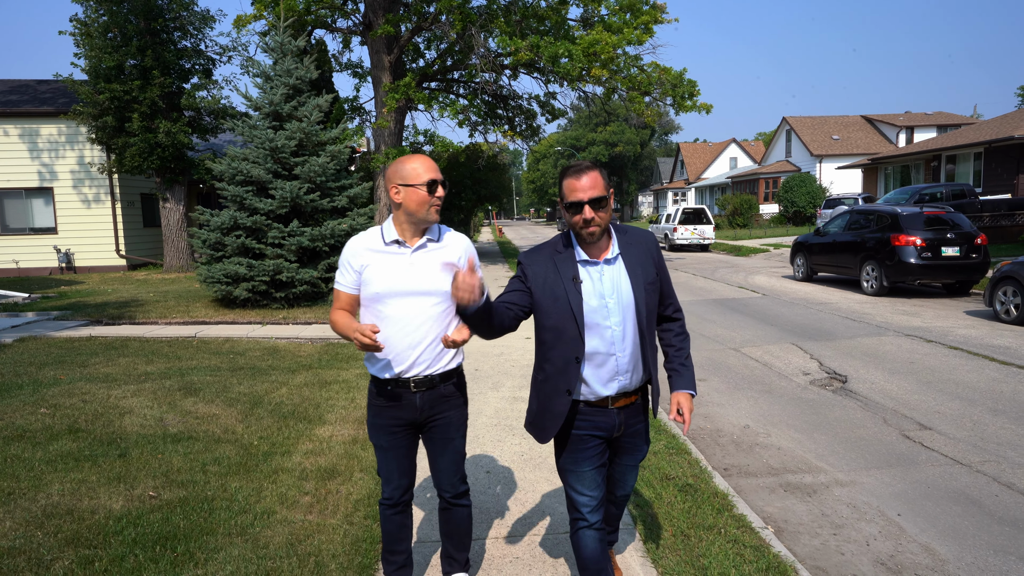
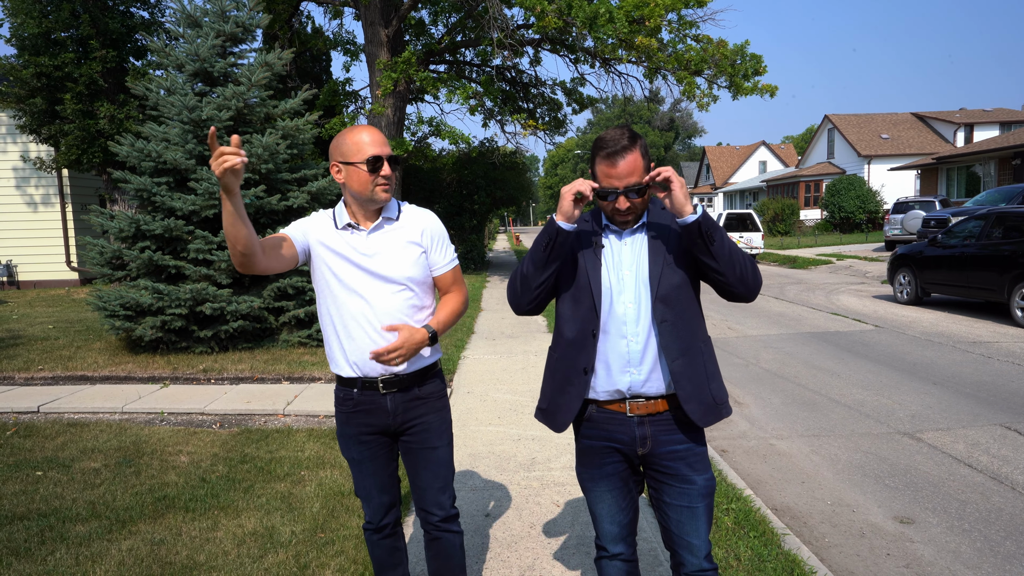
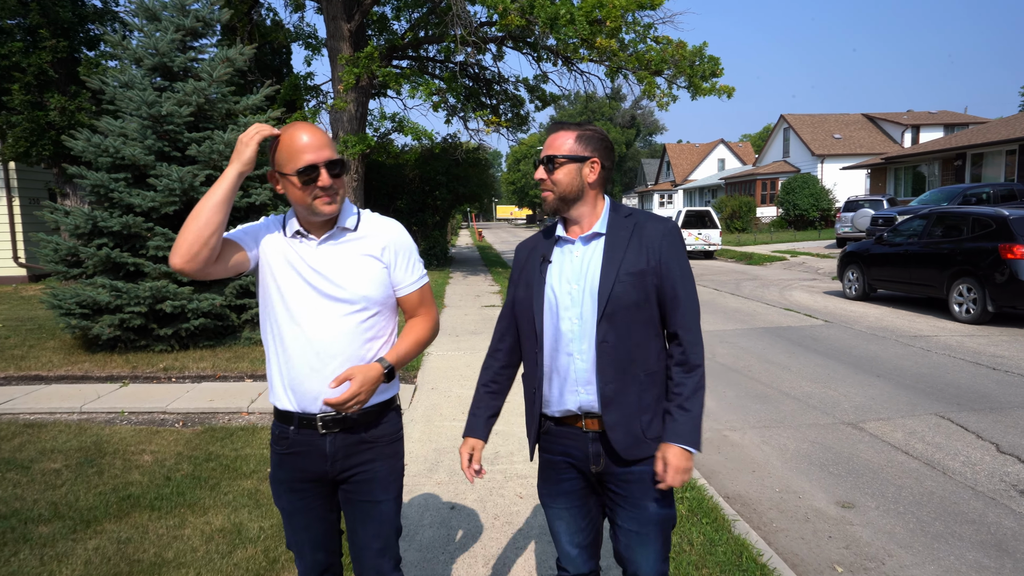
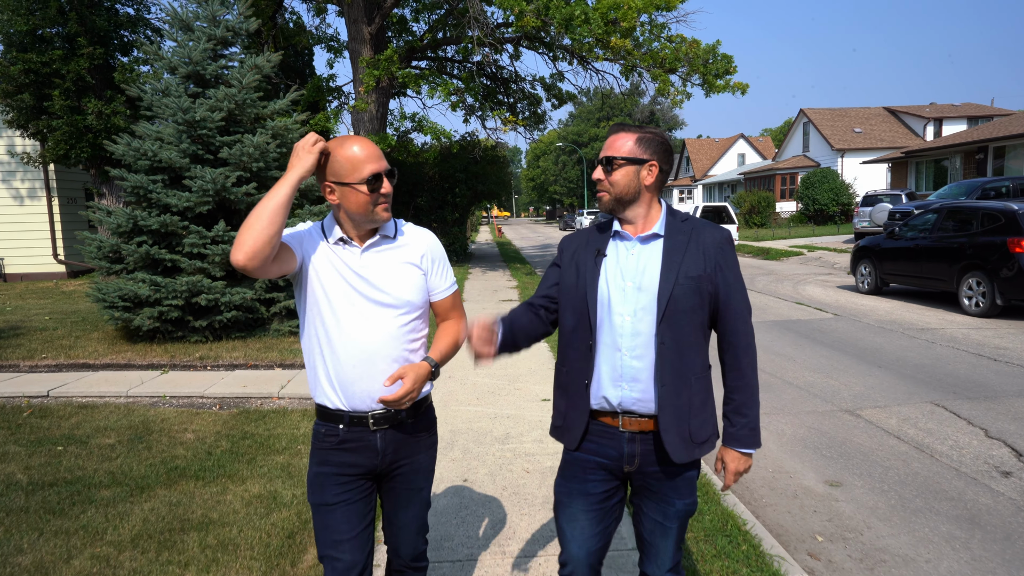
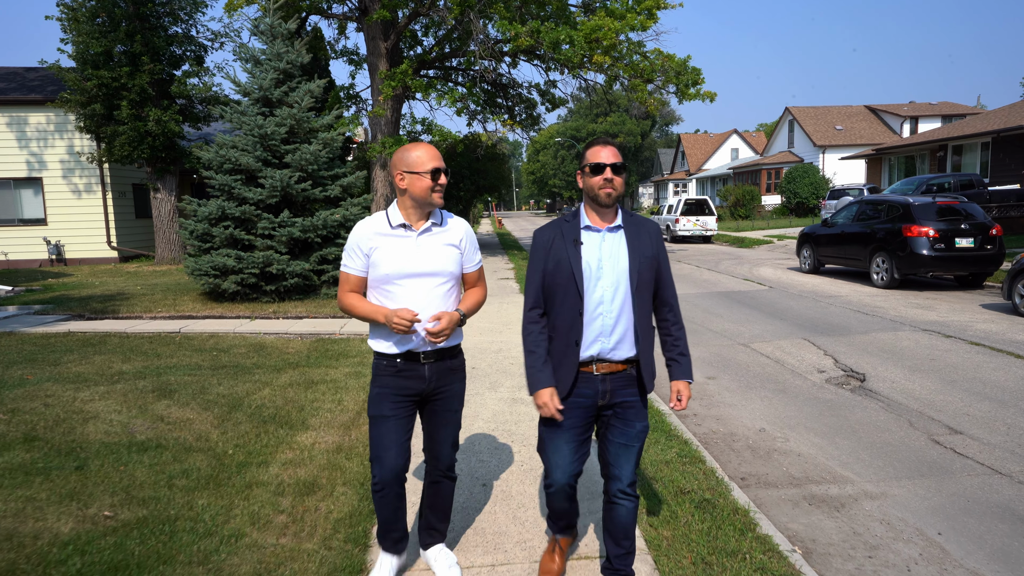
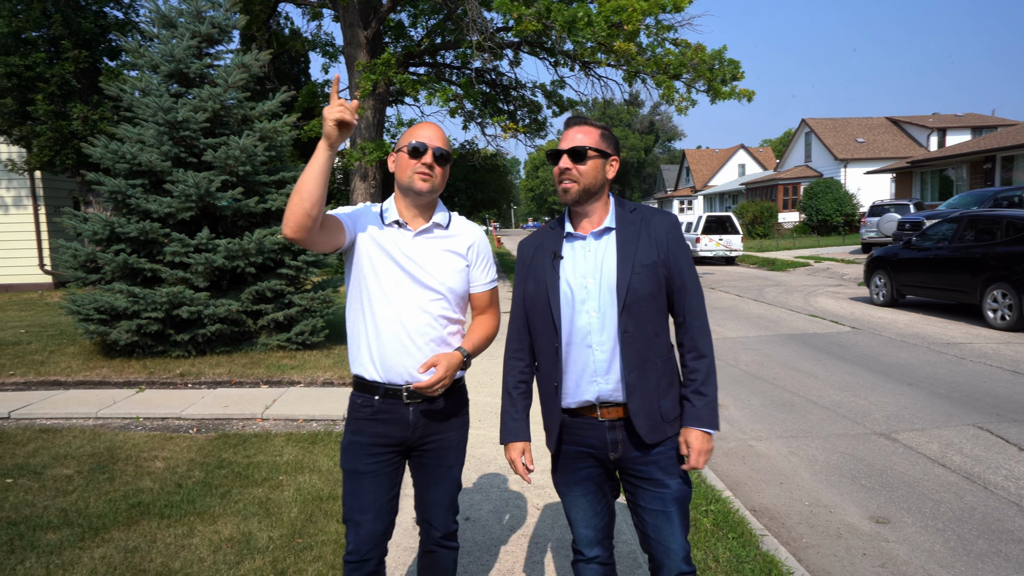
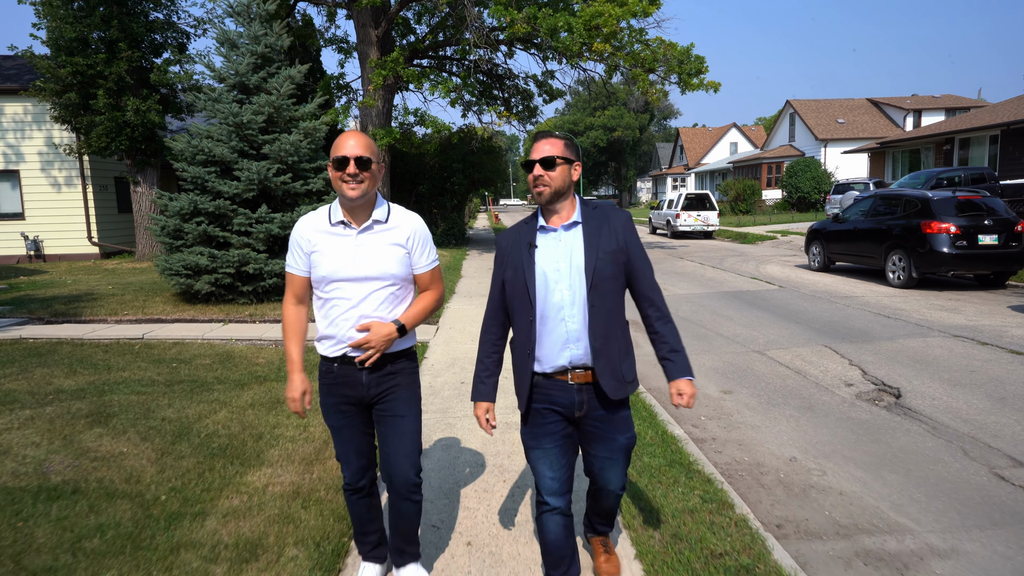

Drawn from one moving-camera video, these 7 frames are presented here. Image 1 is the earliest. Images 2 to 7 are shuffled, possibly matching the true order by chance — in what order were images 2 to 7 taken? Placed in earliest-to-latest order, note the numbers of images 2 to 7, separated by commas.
5, 7, 4, 3, 6, 2
